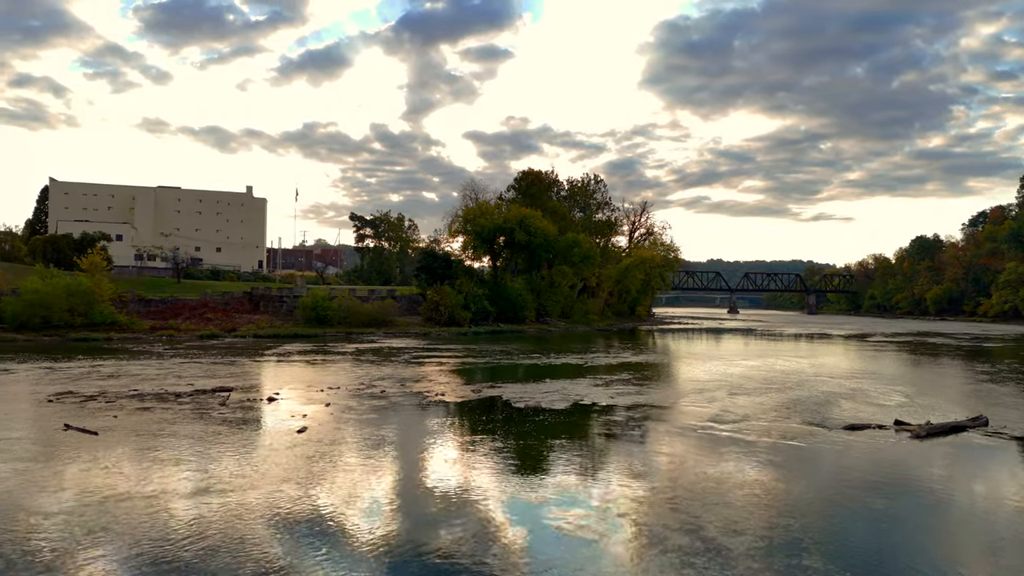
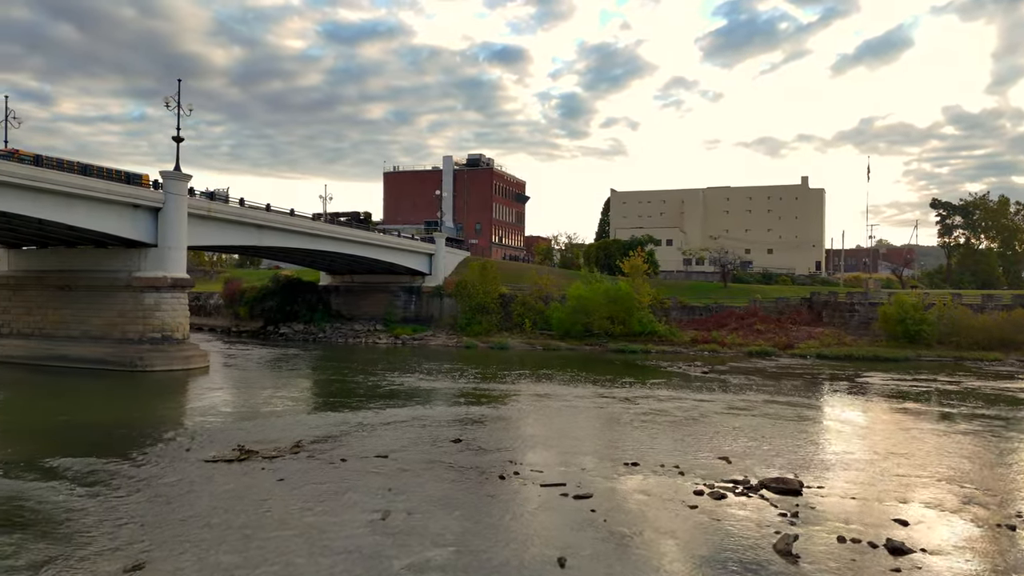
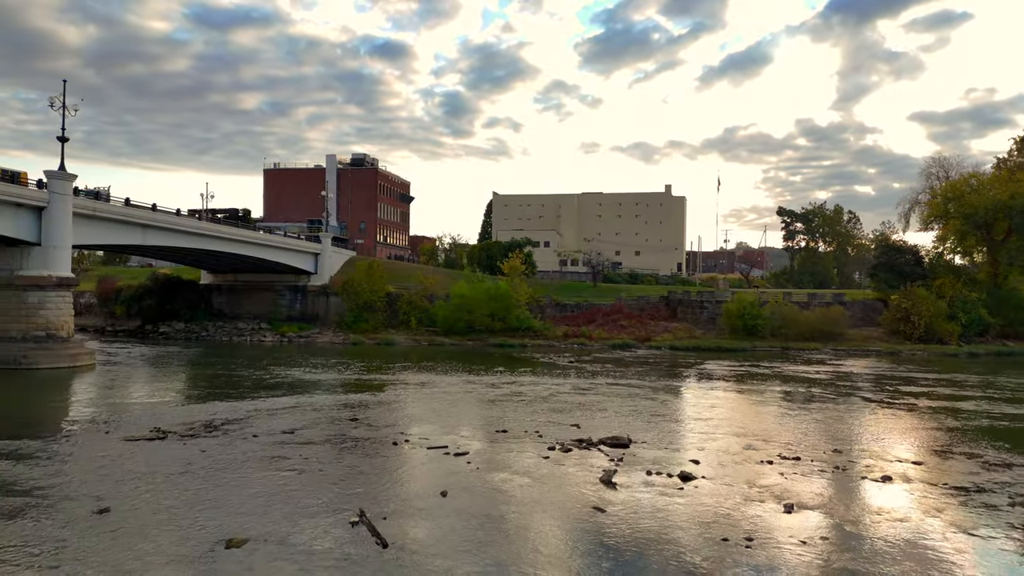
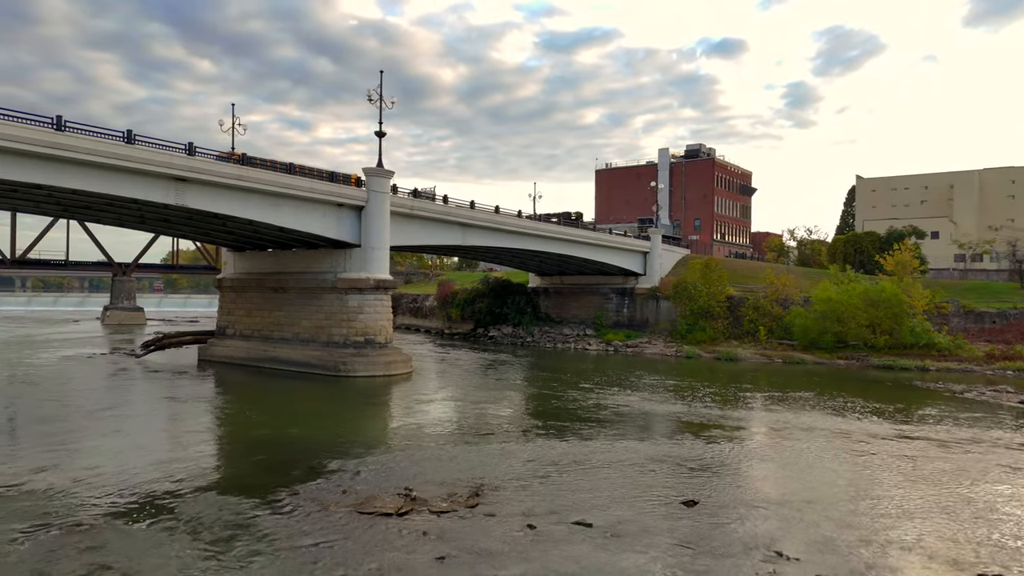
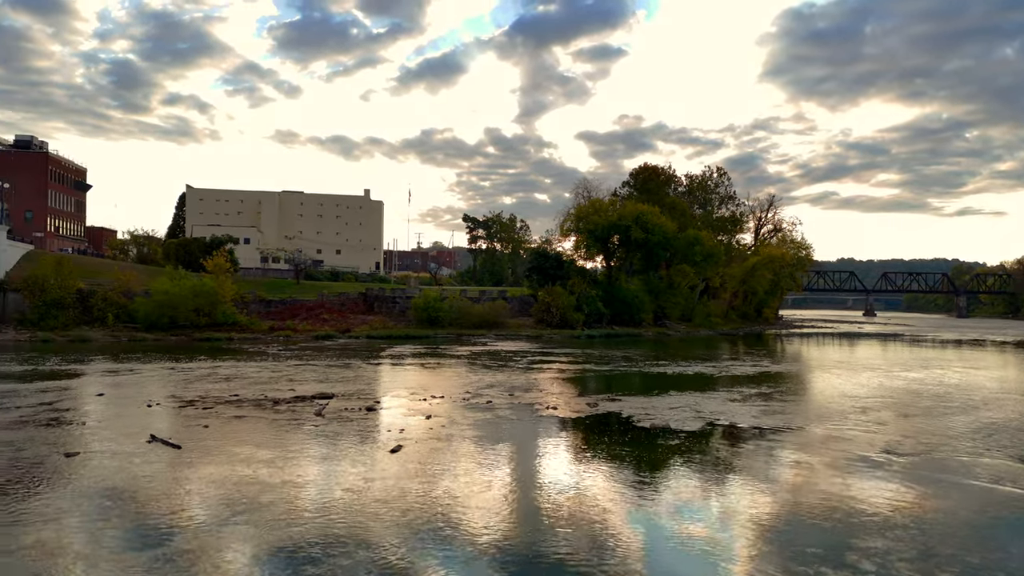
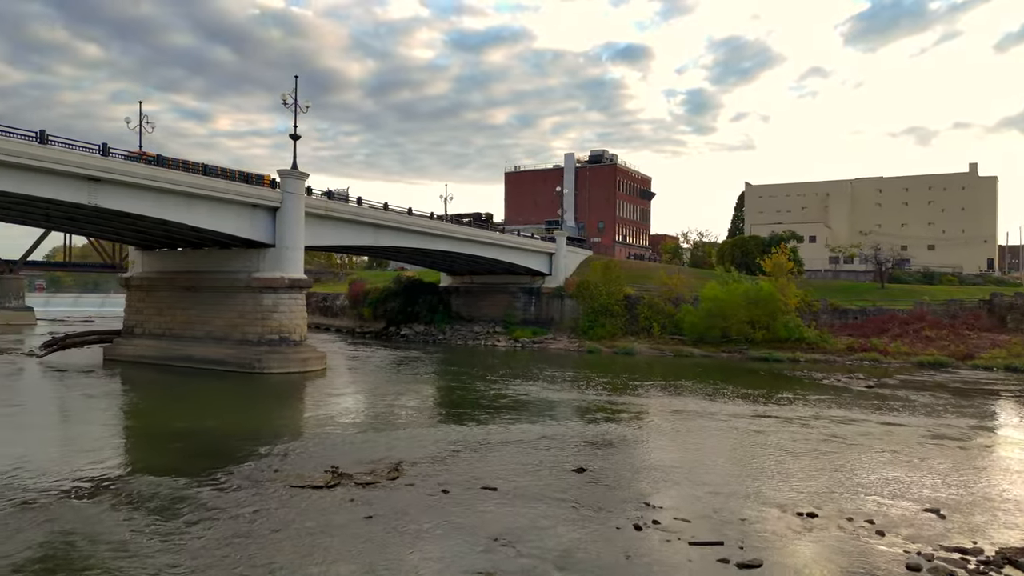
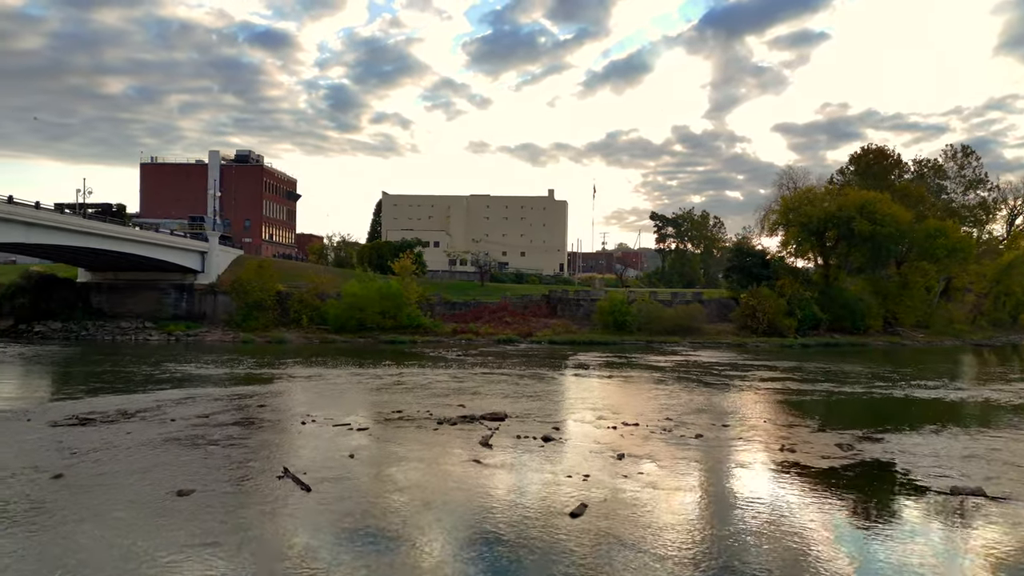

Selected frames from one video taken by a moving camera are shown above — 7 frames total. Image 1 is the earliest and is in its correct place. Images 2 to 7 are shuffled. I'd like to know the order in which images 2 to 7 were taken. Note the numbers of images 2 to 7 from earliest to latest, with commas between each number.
5, 7, 3, 2, 6, 4
